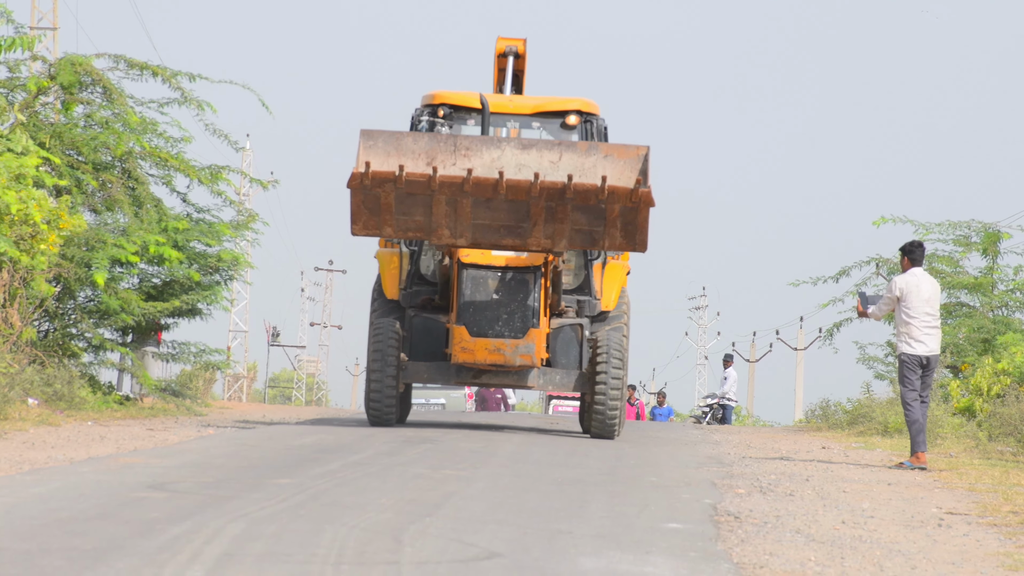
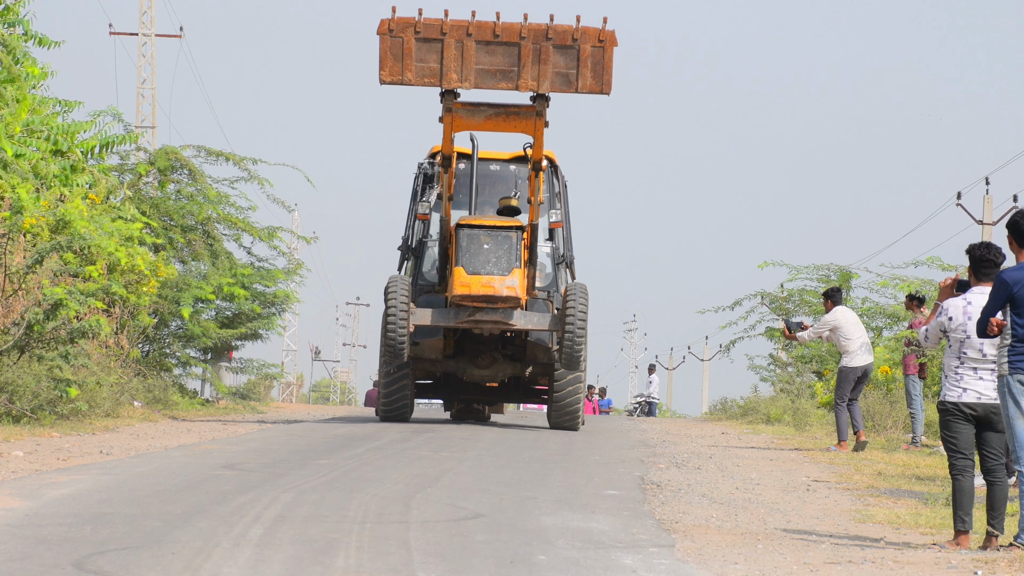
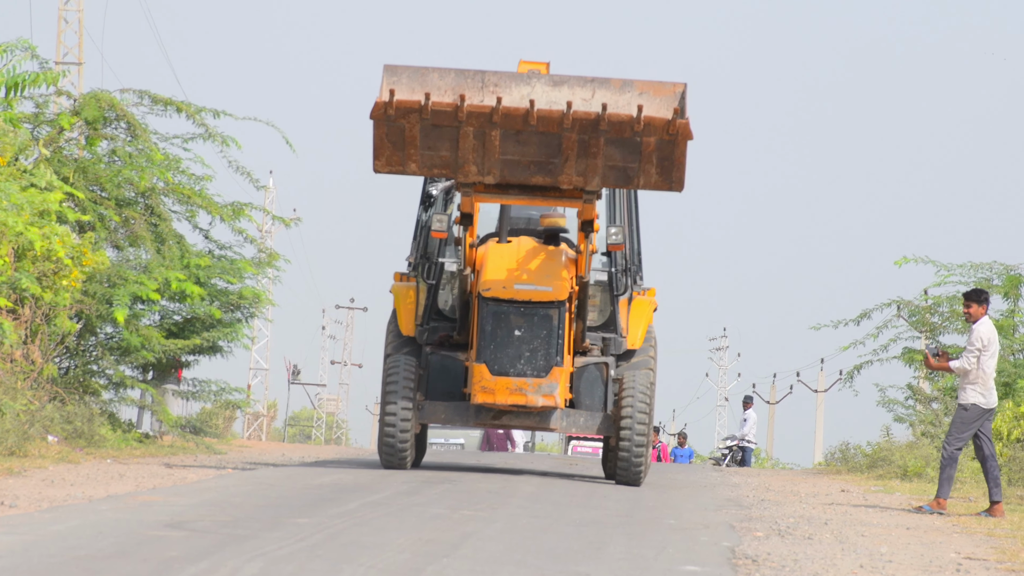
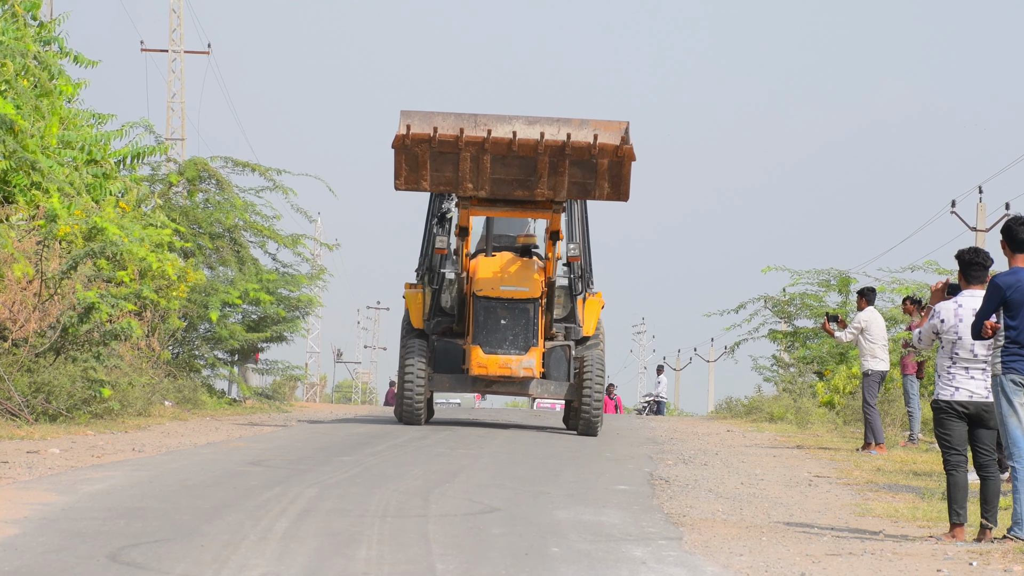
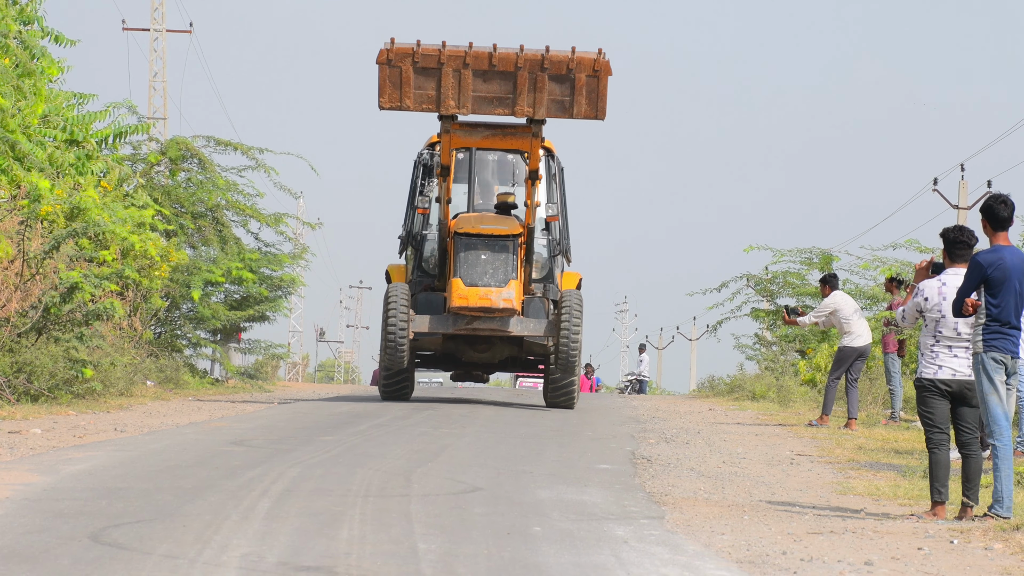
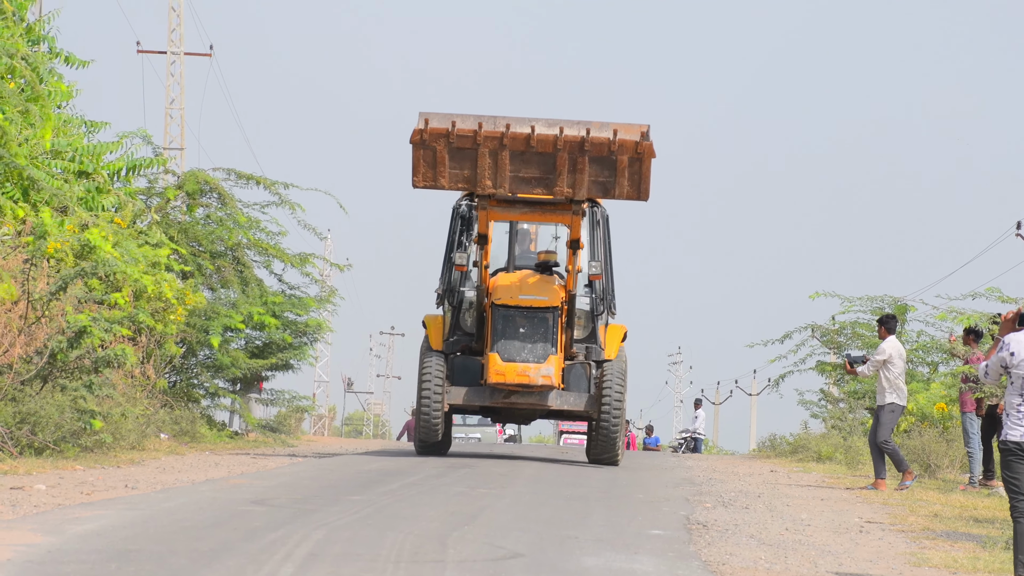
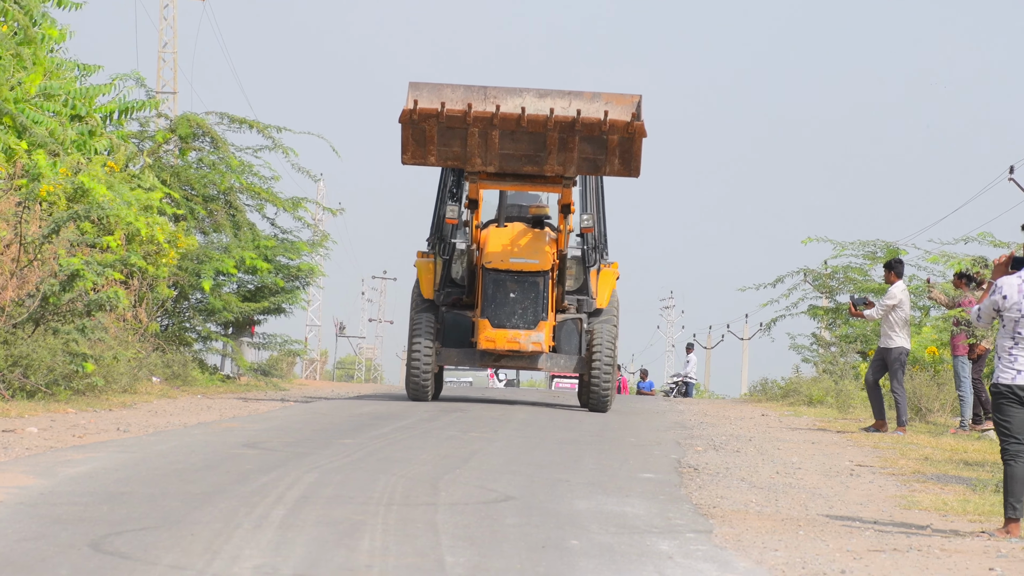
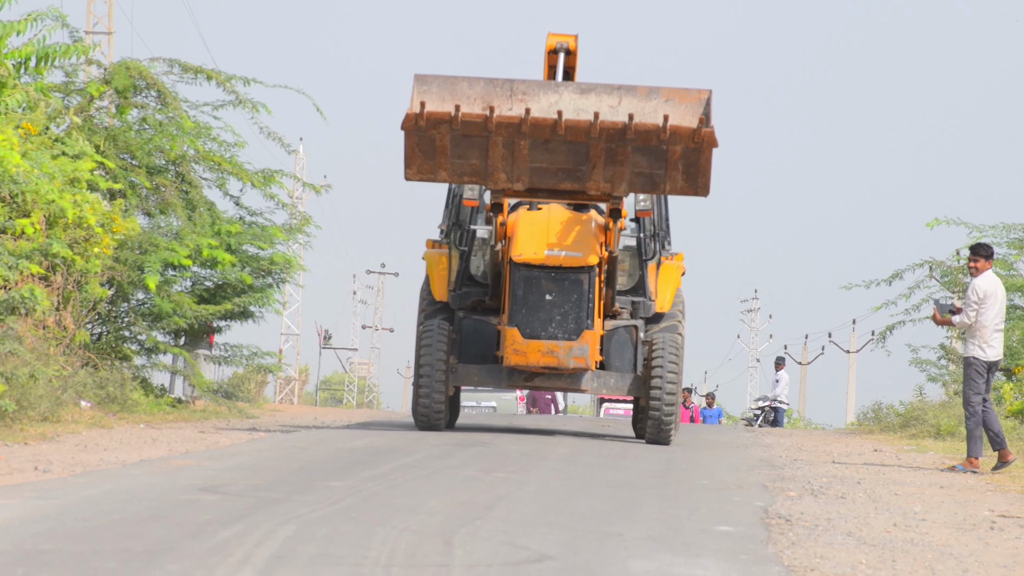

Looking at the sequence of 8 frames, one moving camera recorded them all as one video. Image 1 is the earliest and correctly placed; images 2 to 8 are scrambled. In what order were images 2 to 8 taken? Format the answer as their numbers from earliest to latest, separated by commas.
8, 3, 7, 6, 2, 5, 4
